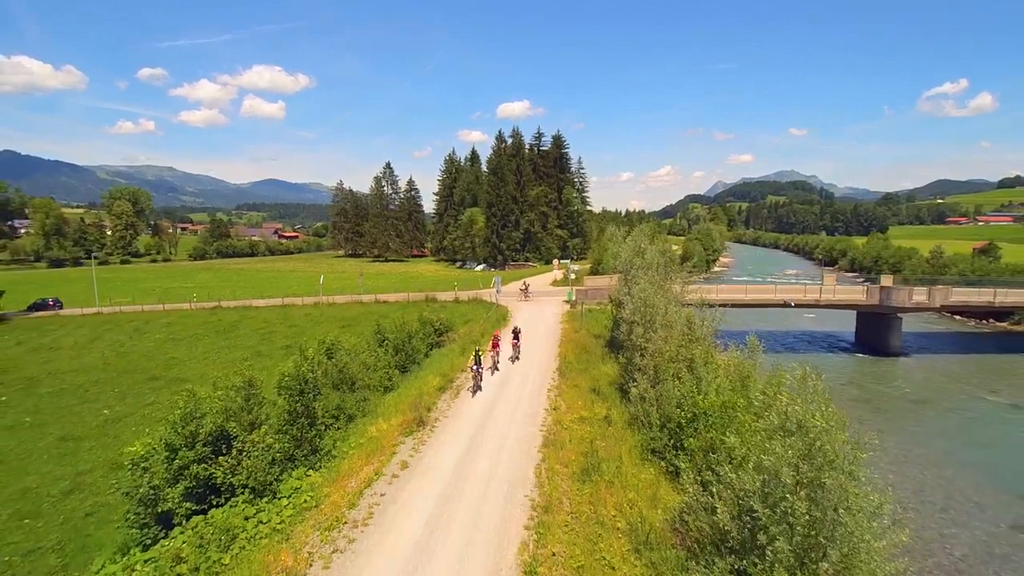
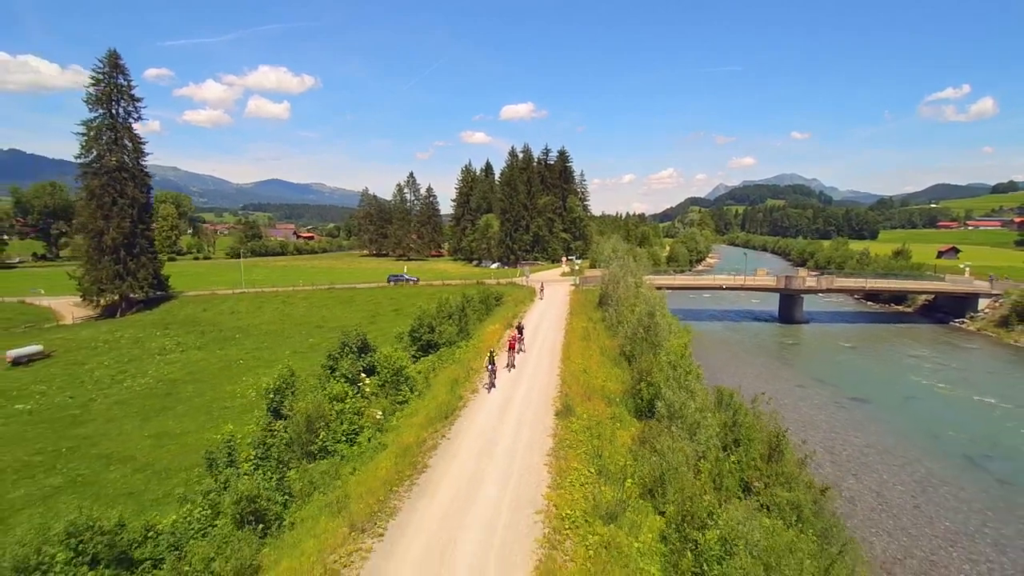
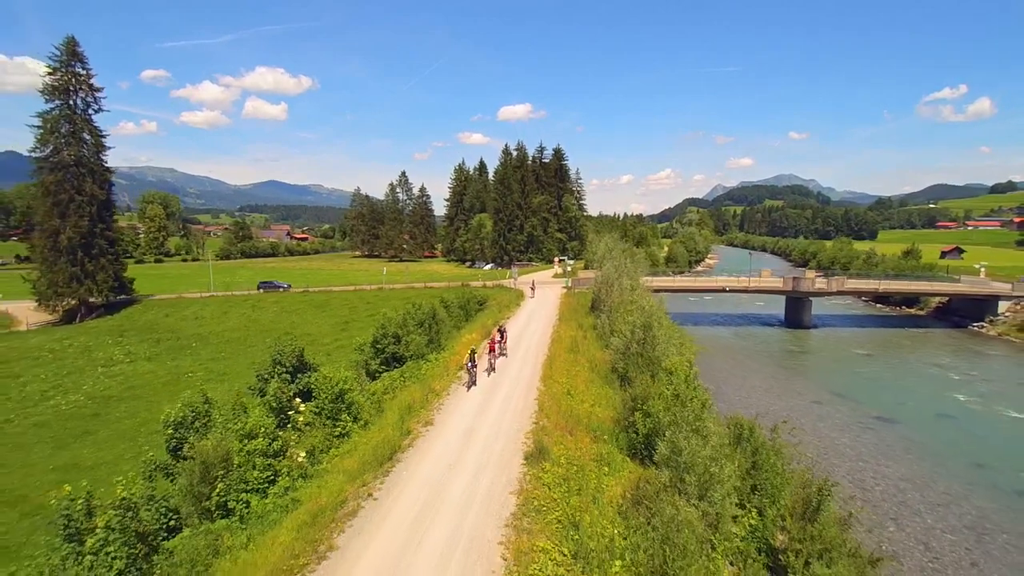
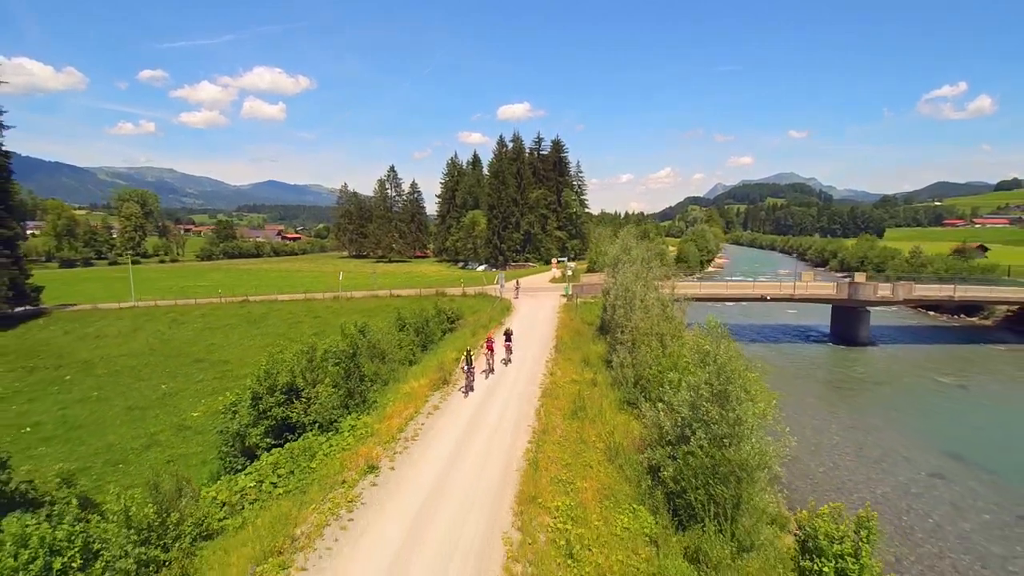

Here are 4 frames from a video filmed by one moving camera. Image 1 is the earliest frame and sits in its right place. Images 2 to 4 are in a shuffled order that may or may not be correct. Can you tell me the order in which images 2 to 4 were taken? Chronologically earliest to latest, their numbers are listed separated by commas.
4, 3, 2
